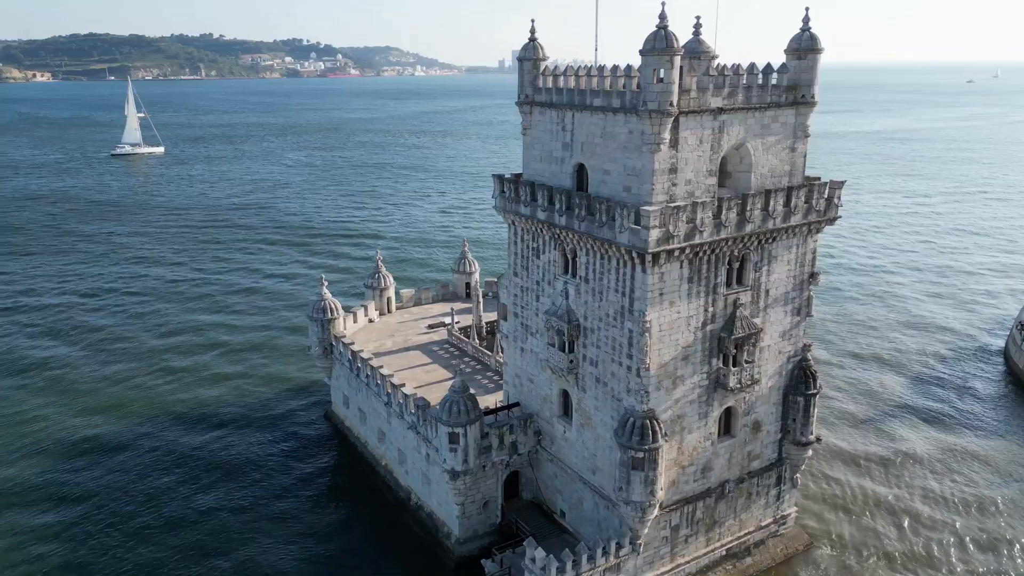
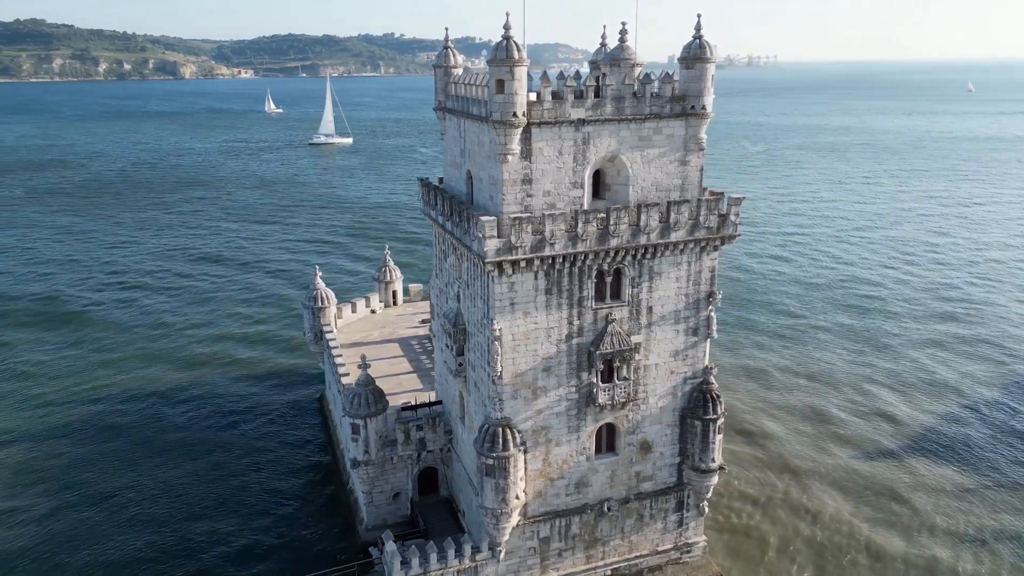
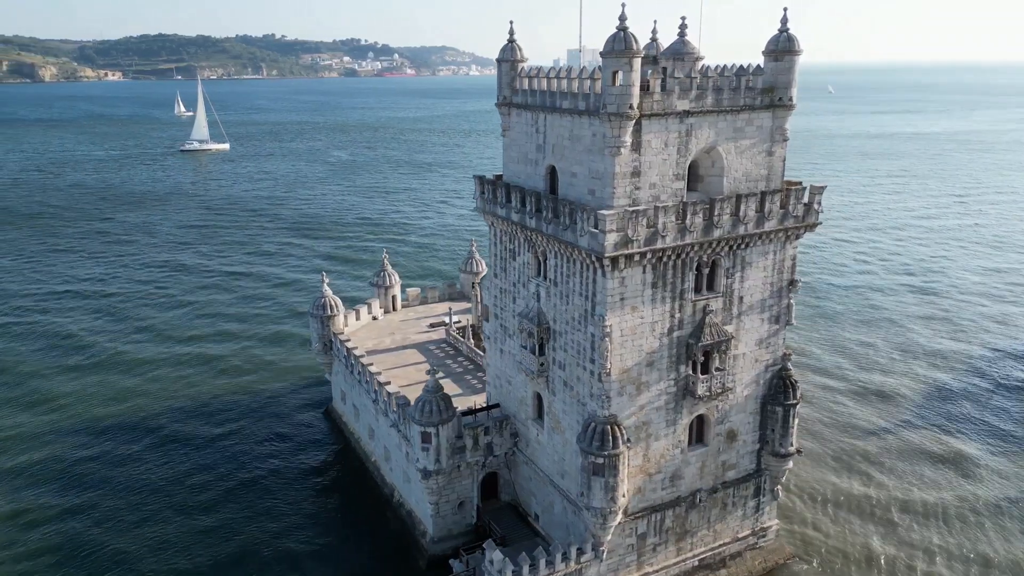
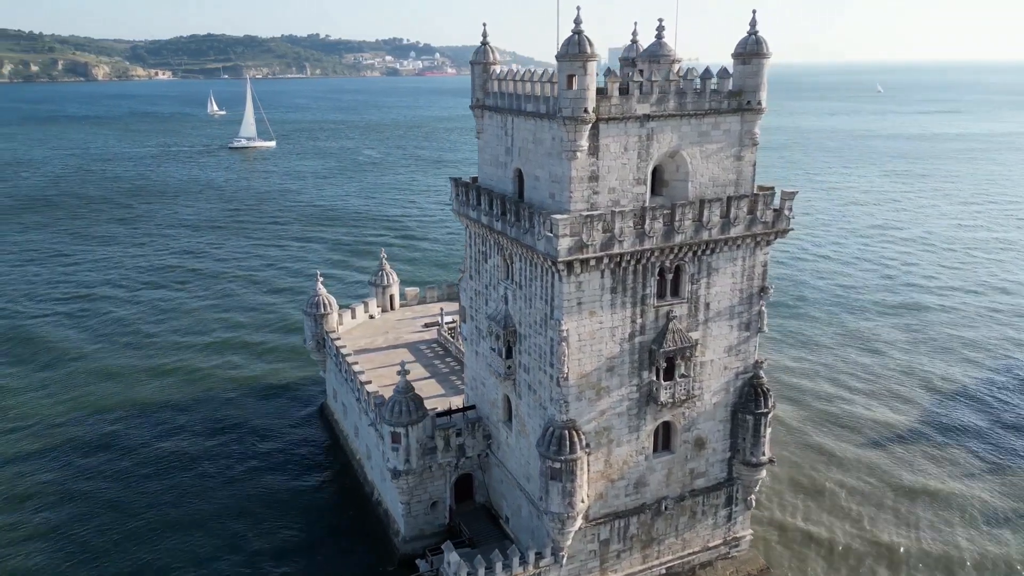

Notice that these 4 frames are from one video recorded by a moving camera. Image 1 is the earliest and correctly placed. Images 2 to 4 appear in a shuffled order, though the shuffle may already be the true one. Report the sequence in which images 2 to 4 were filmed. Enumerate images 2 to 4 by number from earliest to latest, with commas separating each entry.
3, 4, 2
